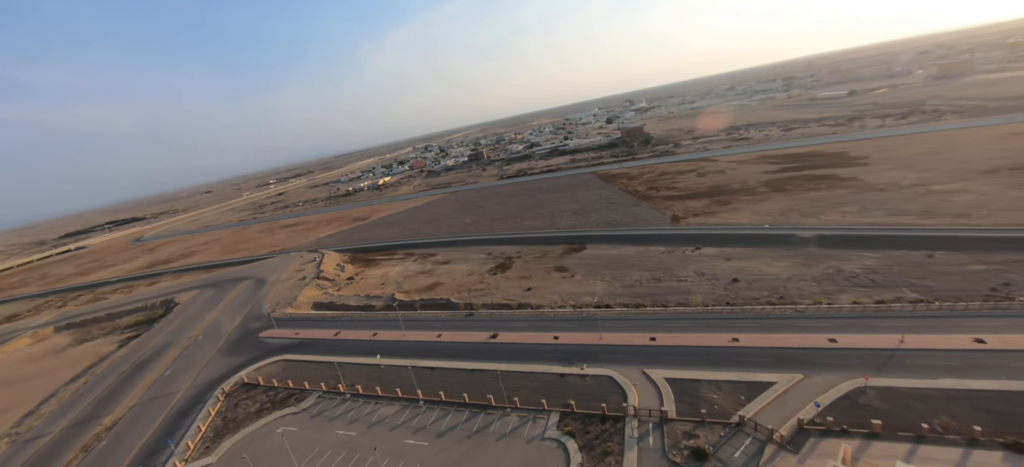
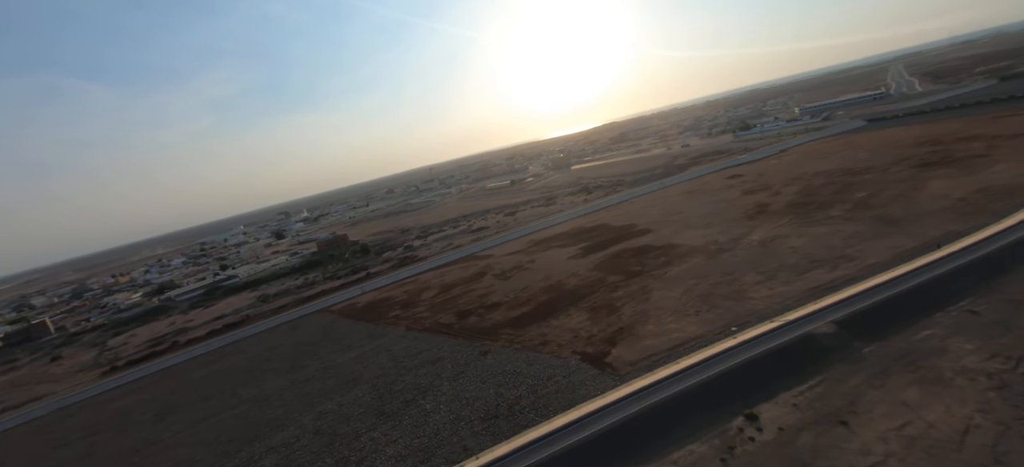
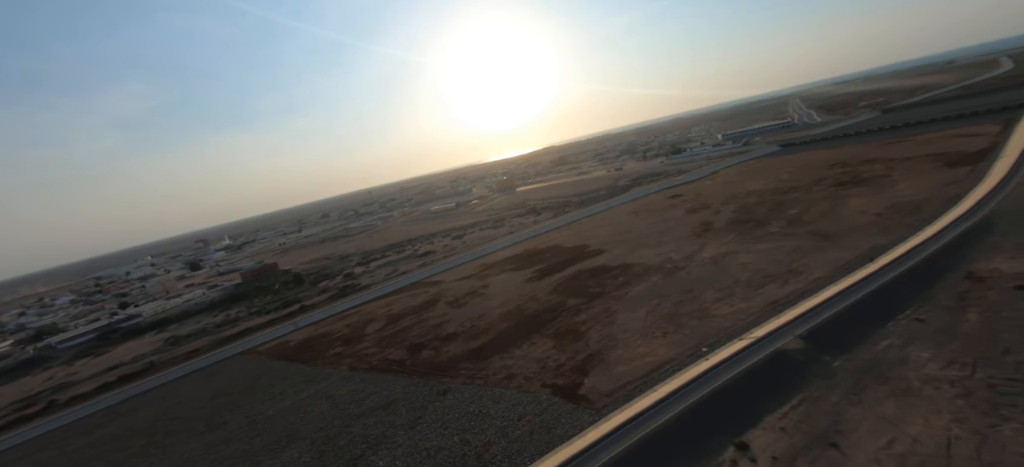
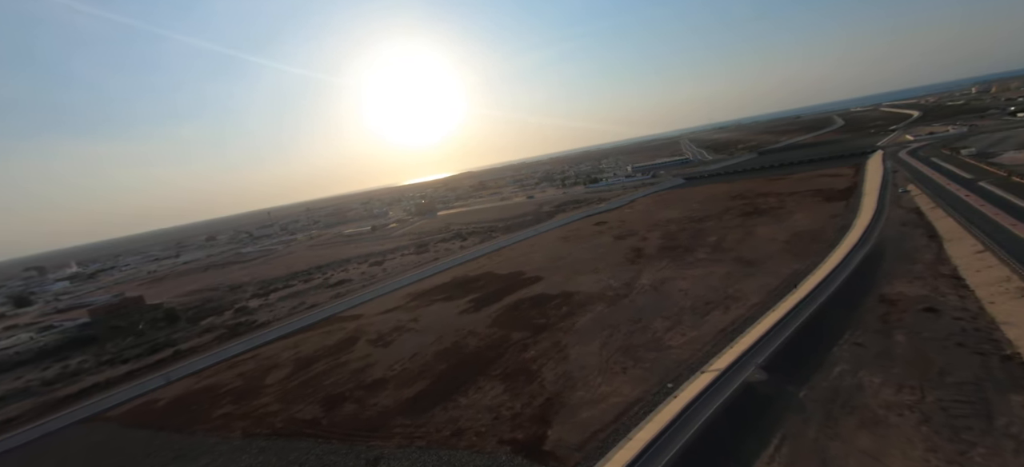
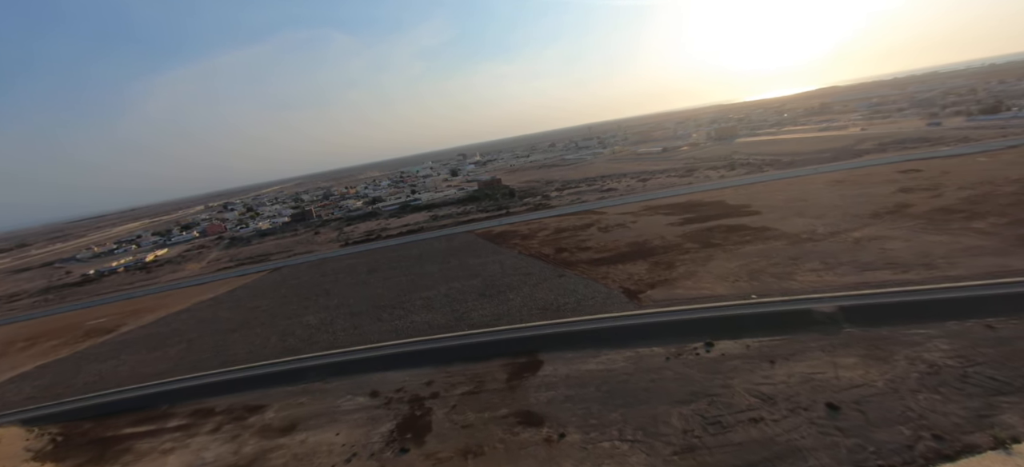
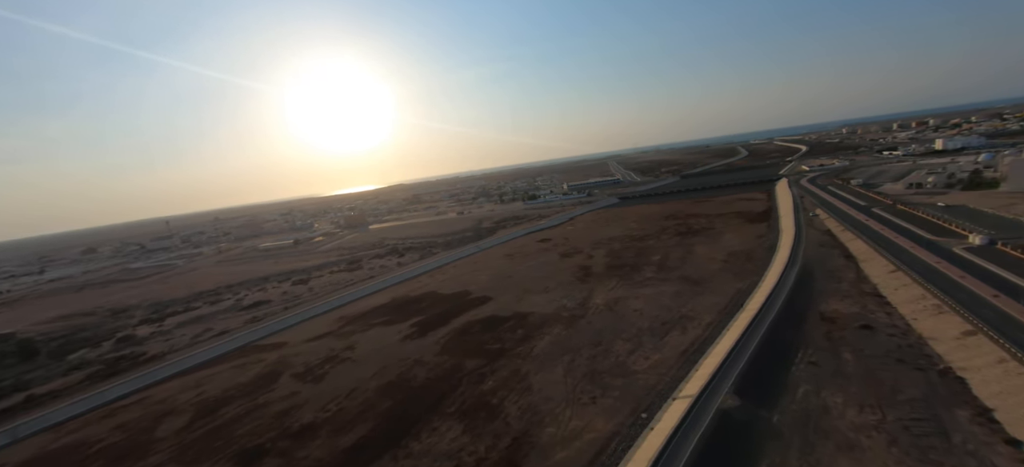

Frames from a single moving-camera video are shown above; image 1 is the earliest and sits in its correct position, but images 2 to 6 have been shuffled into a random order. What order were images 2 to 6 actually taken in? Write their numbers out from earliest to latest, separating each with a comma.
5, 2, 3, 4, 6
